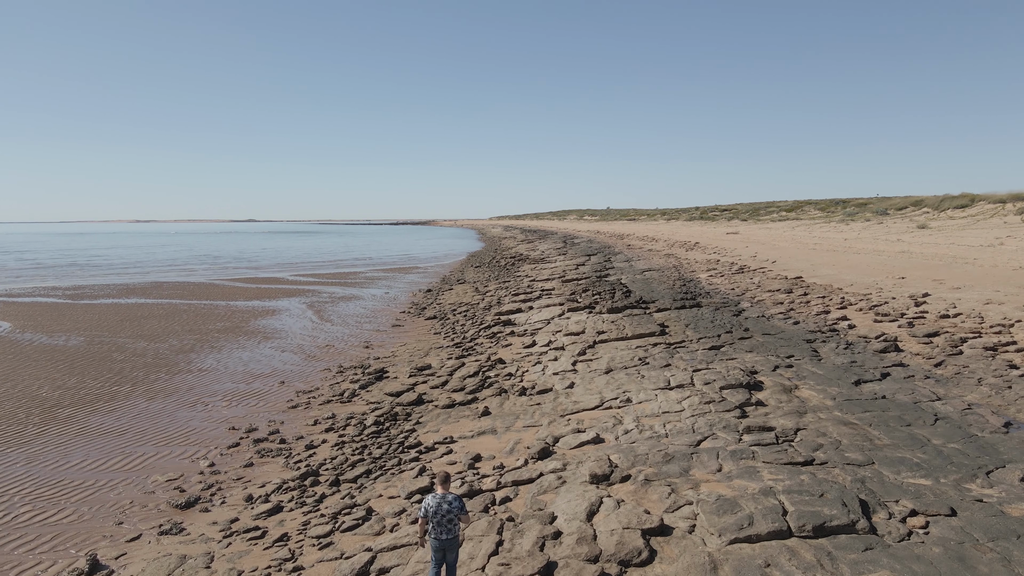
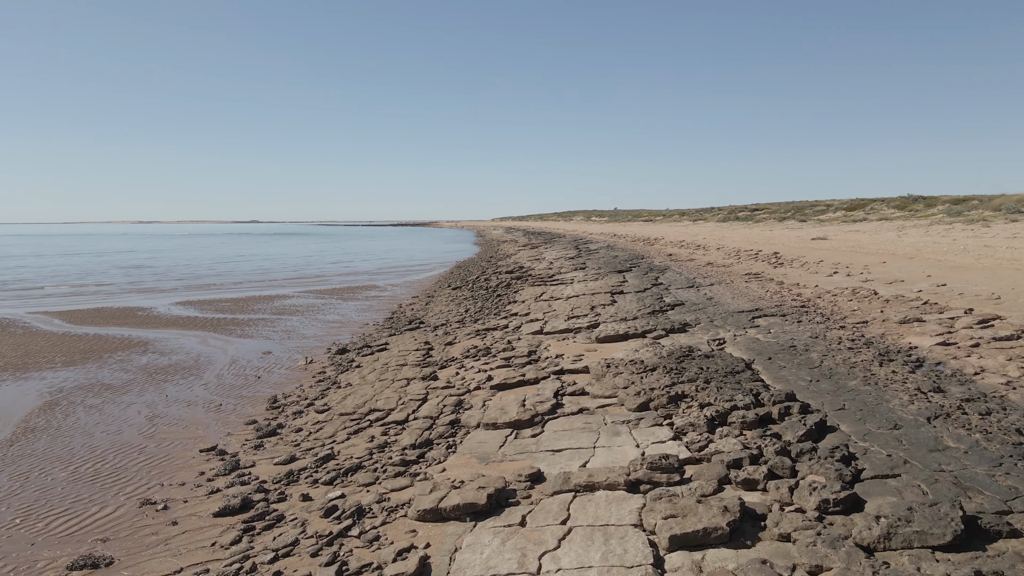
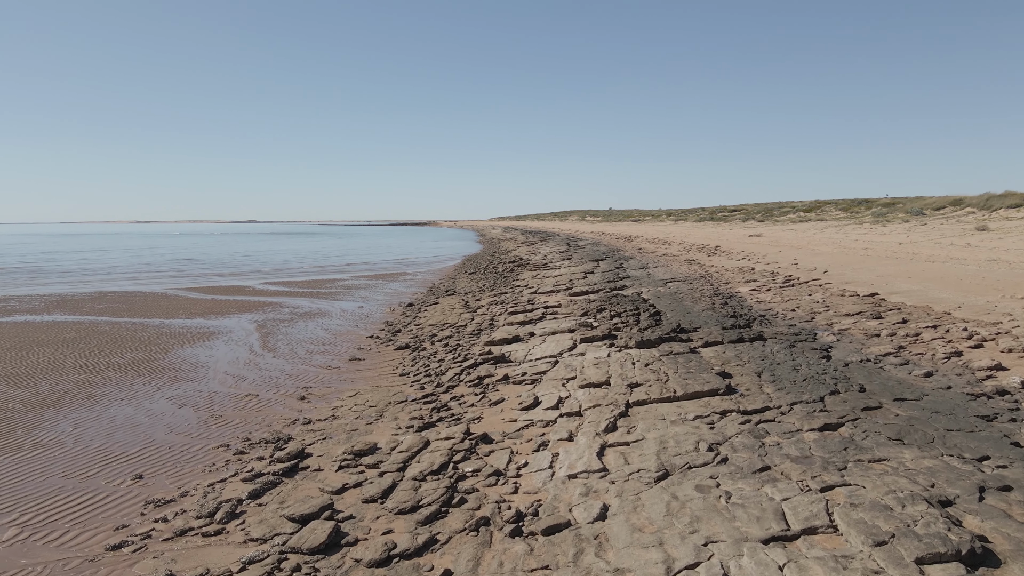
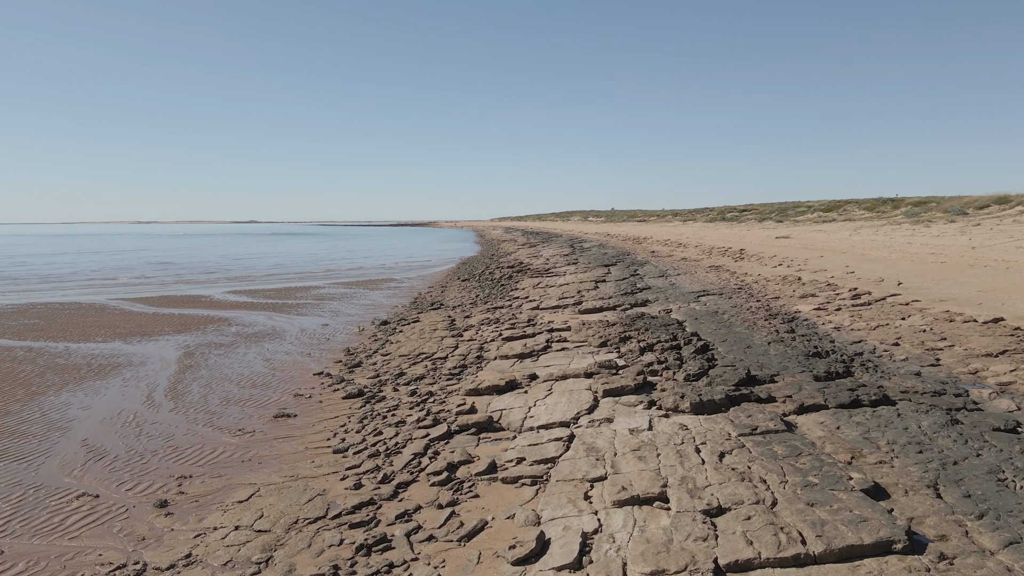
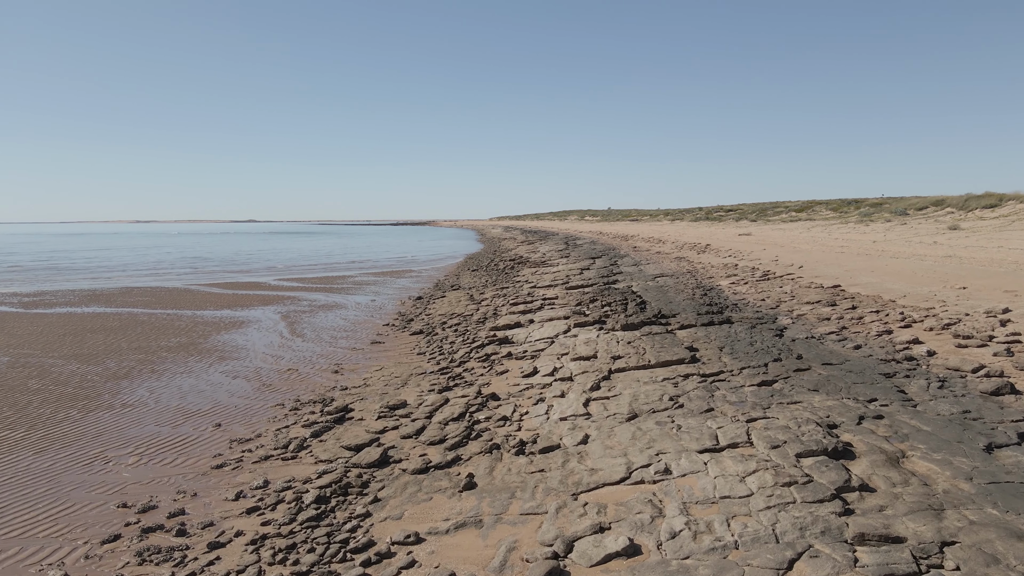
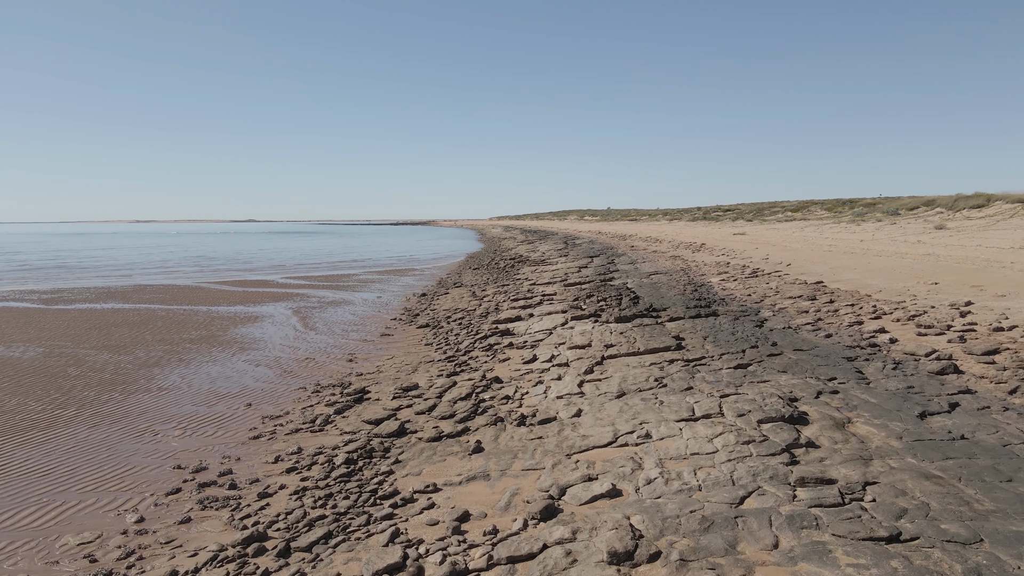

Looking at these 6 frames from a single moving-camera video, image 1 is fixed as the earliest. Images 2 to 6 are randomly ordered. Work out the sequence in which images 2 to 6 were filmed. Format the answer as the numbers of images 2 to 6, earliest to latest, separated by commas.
6, 5, 3, 4, 2
